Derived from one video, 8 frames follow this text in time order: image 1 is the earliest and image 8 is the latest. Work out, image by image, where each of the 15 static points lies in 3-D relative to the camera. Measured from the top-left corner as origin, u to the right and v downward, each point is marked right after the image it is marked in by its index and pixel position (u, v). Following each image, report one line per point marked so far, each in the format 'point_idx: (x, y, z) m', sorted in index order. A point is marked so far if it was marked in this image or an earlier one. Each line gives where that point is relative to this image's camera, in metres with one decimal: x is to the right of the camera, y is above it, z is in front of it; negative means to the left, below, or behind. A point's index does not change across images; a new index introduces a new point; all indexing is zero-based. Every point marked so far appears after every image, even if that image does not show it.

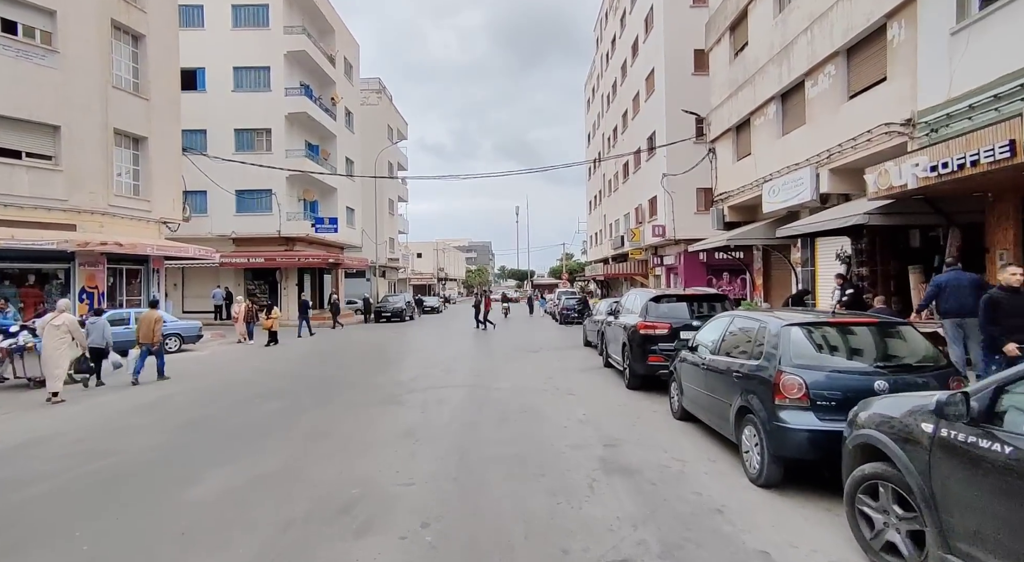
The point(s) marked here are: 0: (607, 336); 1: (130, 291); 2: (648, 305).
0: (+2.1, -1.2, +11.9) m
1: (-13.1, -0.4, +18.6) m
2: (+2.3, -0.4, +9.1) m
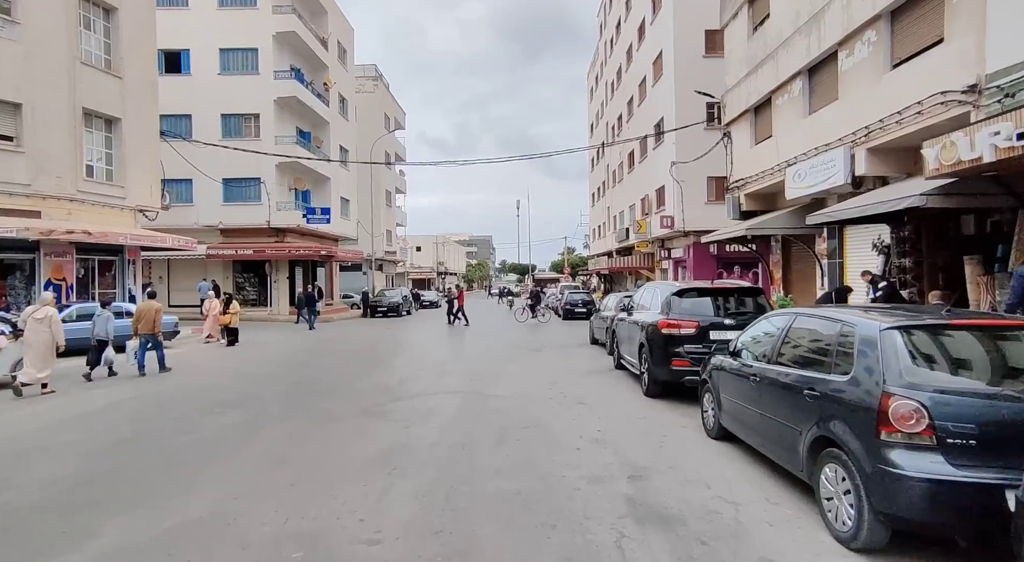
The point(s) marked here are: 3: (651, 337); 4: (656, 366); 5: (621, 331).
0: (+2.1, -1.1, +10.7) m
1: (-13.1, -0.1, +17.4) m
2: (+2.3, -0.3, +7.9) m
3: (+2.0, -0.8, +7.8) m
4: (+2.1, -1.2, +7.7) m
5: (+2.1, -0.9, +10.4) m
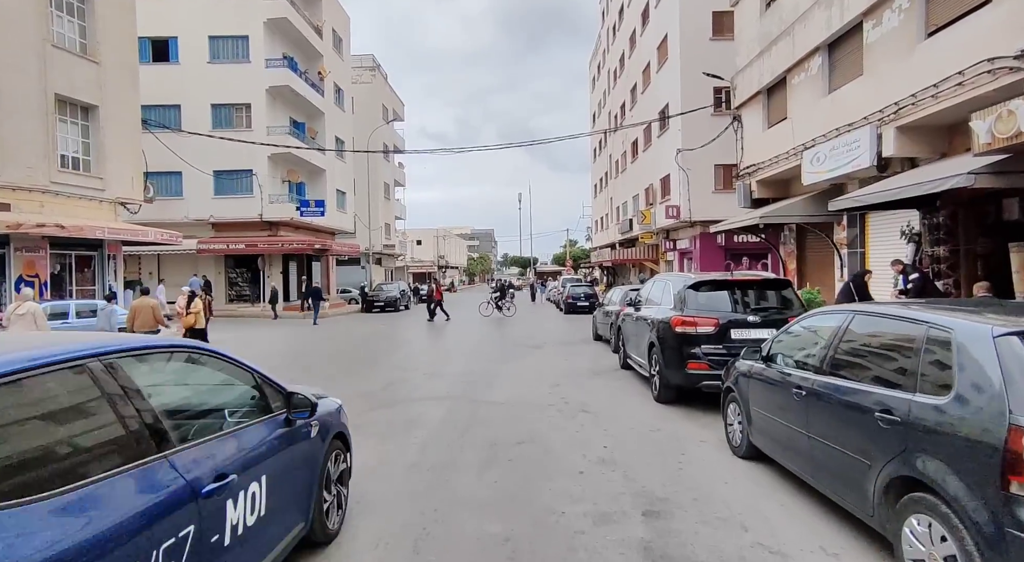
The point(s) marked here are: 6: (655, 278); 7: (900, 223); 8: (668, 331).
0: (+2.1, -0.9, +9.8) m
1: (-13.1, 0.0, +16.5) m
2: (+2.3, -0.2, +7.0) m
3: (+2.0, -0.7, +7.0) m
4: (+2.0, -1.1, +6.8) m
5: (+2.1, -0.8, +9.6) m
6: (+2.4, +0.1, +9.1) m
7: (+7.8, +1.2, +10.8) m
8: (+2.0, -0.6, +6.9) m
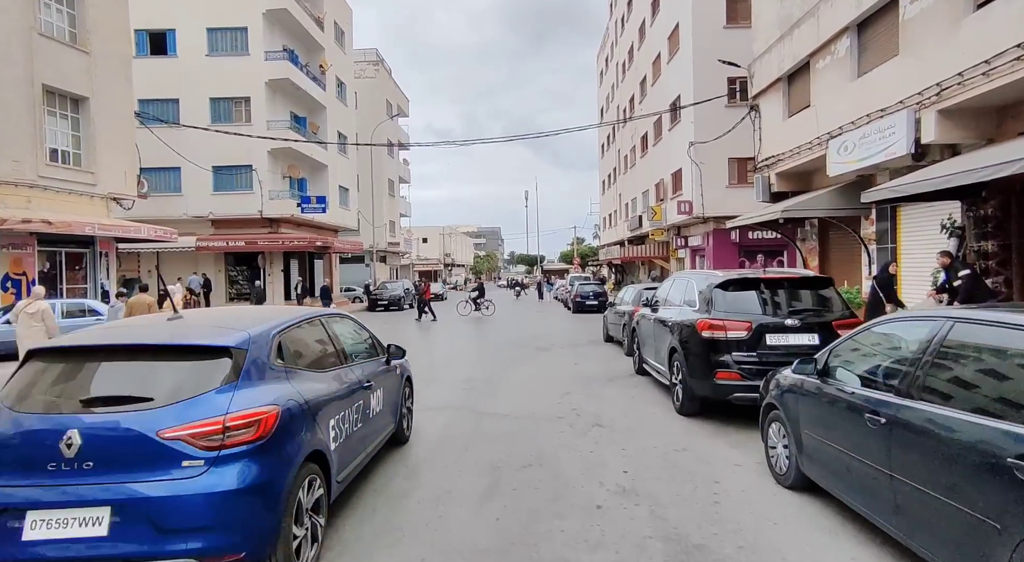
0: (+2.2, -0.9, +9.1) m
1: (-13.0, +0.1, +16.0) m
2: (+2.3, -0.2, +6.2) m
3: (+2.0, -0.7, +6.2) m
4: (+2.1, -1.1, +6.1) m
5: (+2.2, -0.8, +8.8) m
6: (+2.5, +0.1, +8.3) m
7: (+7.9, +1.2, +10.0) m
8: (+2.0, -0.6, +6.1) m
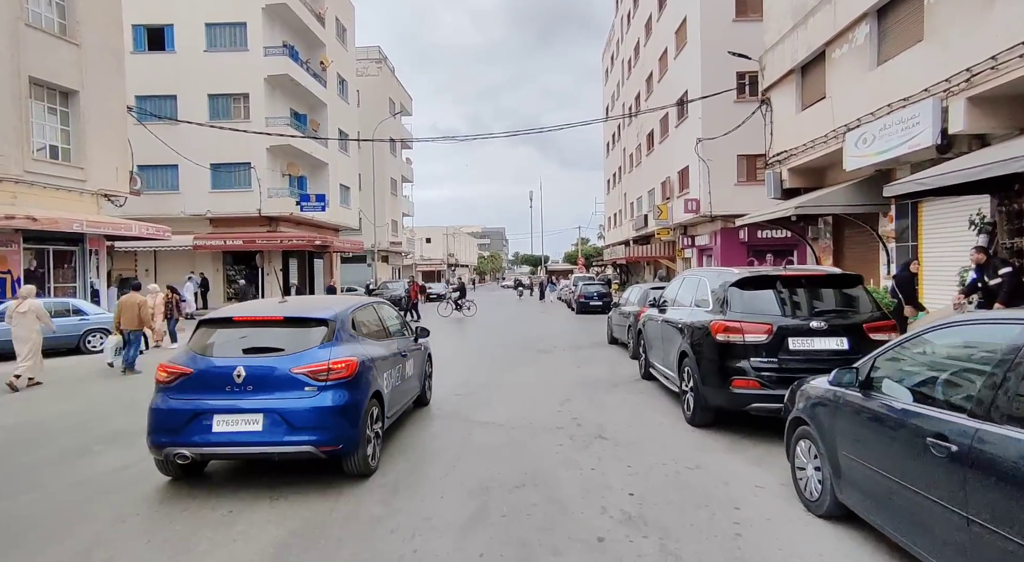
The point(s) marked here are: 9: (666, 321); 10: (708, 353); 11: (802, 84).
0: (+2.1, -0.9, +8.5) m
1: (-12.9, +0.1, +15.5) m
2: (+2.3, -0.1, +5.7) m
3: (+2.0, -0.7, +5.6) m
4: (+2.0, -1.1, +5.5) m
5: (+2.1, -0.8, +8.2) m
6: (+2.5, +0.1, +7.7) m
7: (+7.9, +1.2, +9.4) m
8: (+2.0, -0.6, +5.6) m
9: (+2.1, -0.5, +7.3) m
10: (+2.0, -0.7, +5.5) m
11: (+7.5, +5.1, +14.1) m
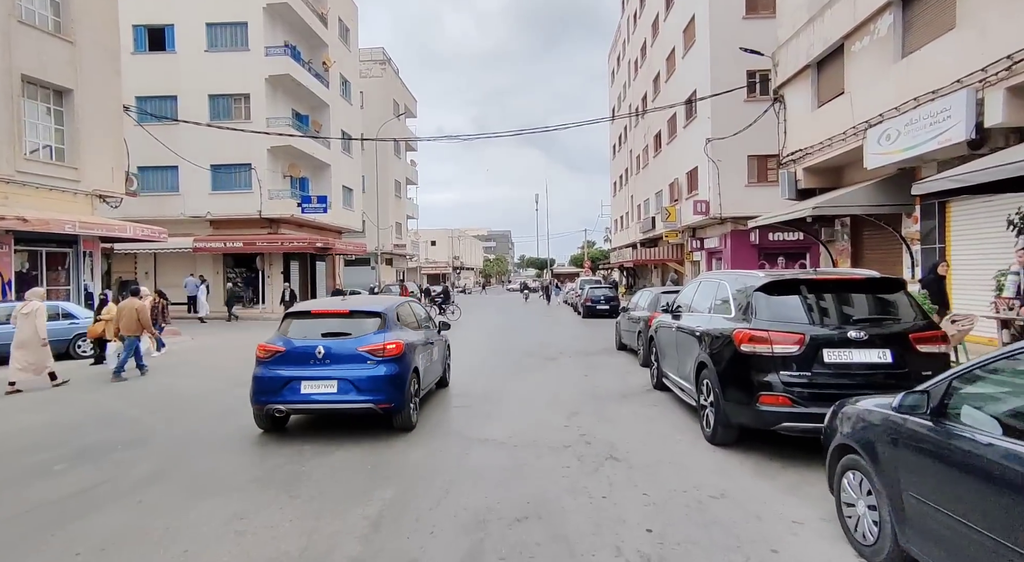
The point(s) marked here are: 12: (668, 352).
0: (+2.2, -0.9, +8.0) m
1: (-12.8, 0.0, +15.1) m
2: (+2.3, -0.2, +5.1) m
3: (+2.0, -0.7, +5.1) m
4: (+2.0, -1.1, +4.9) m
5: (+2.2, -0.8, +7.7) m
6: (+2.5, +0.1, +7.2) m
7: (+7.9, +1.1, +8.8) m
8: (+2.0, -0.6, +5.0) m
9: (+2.1, -0.6, +6.8) m
10: (+2.0, -0.8, +5.0) m
11: (+7.7, +5.0, +13.5) m
12: (+2.2, -1.0, +7.6) m
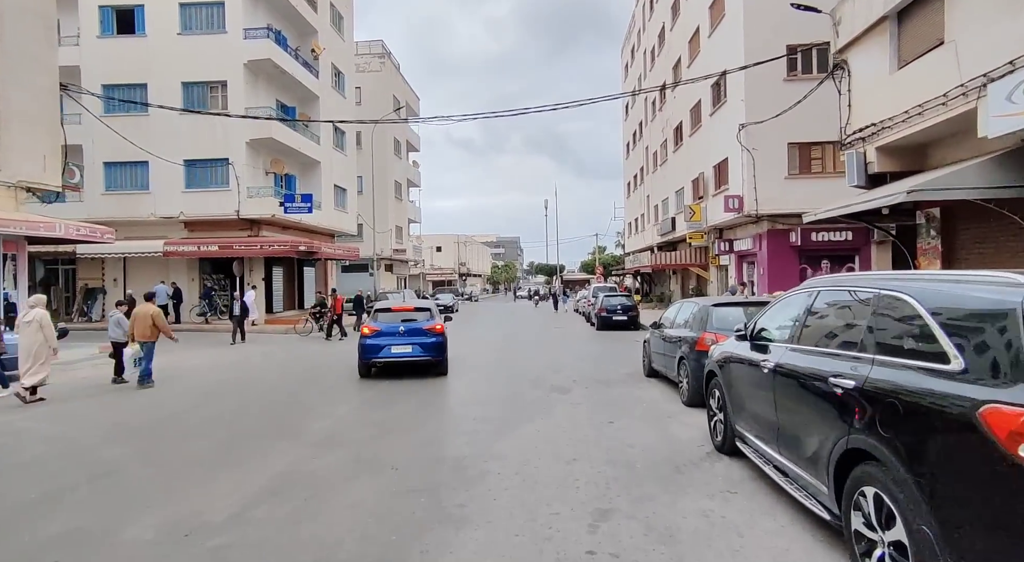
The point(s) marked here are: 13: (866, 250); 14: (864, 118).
0: (+2.1, -1.0, +5.2) m
1: (-12.8, -0.2, +12.7) m
2: (+2.1, -0.2, +2.4) m
3: (+1.9, -0.8, +2.3) m
4: (+1.9, -1.2, +2.2) m
5: (+2.1, -0.9, +4.9) m
6: (+2.4, 0.0, +4.4) m
7: (+7.8, +1.1, +5.9) m
8: (+1.9, -0.7, +2.3) m
9: (+2.0, -0.7, +4.0) m
10: (+1.9, -0.8, +2.2) m
11: (+7.7, +4.9, +10.7) m
12: (+2.1, -1.1, +4.8) m
13: (+12.7, +1.1, +19.4) m
14: (+7.7, +3.6, +11.9) m
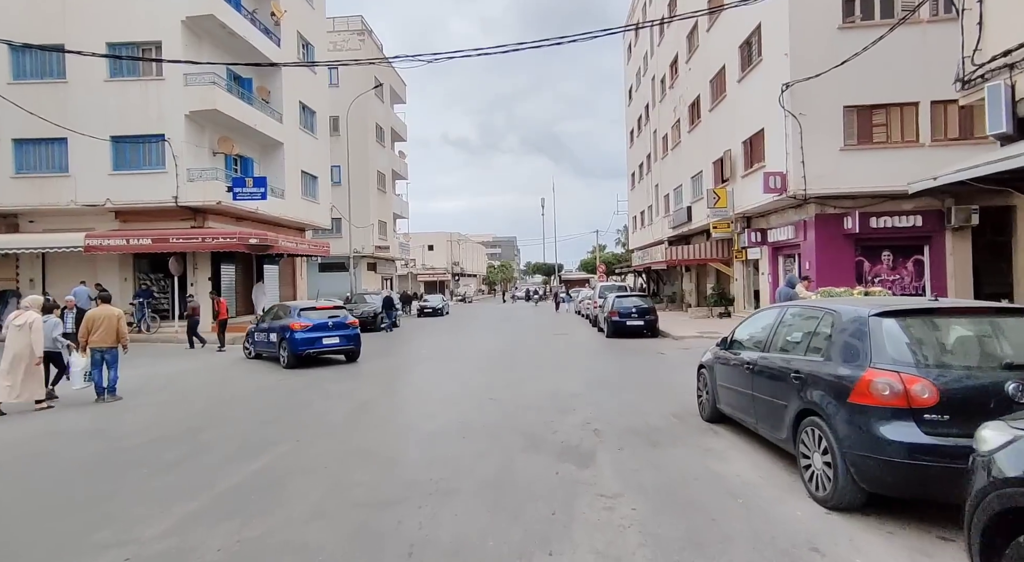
0: (+2.0, -0.9, +1.5) m
1: (-13.0, -0.2, +8.9) m
2: (+2.0, -0.1, -1.3) m
3: (+1.7, -0.7, -1.4) m
4: (+1.8, -1.1, -1.5) m
5: (+2.0, -0.8, +1.2) m
6: (+2.3, +0.1, +0.7) m
7: (+7.7, +1.2, +2.3) m
8: (+1.7, -0.6, -1.5) m
9: (+1.9, -0.6, +0.3) m
10: (+1.8, -0.7, -1.5) m
11: (+7.5, +5.0, +7.1) m
12: (+1.9, -1.0, +1.1) m
13: (+12.5, +1.2, +15.7) m
14: (+7.5, +3.7, +8.2) m
